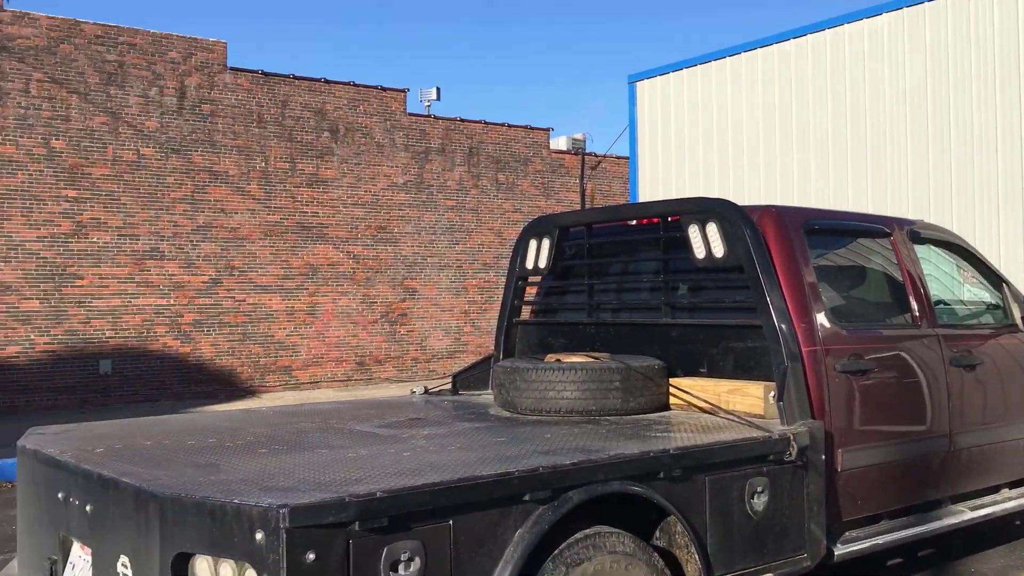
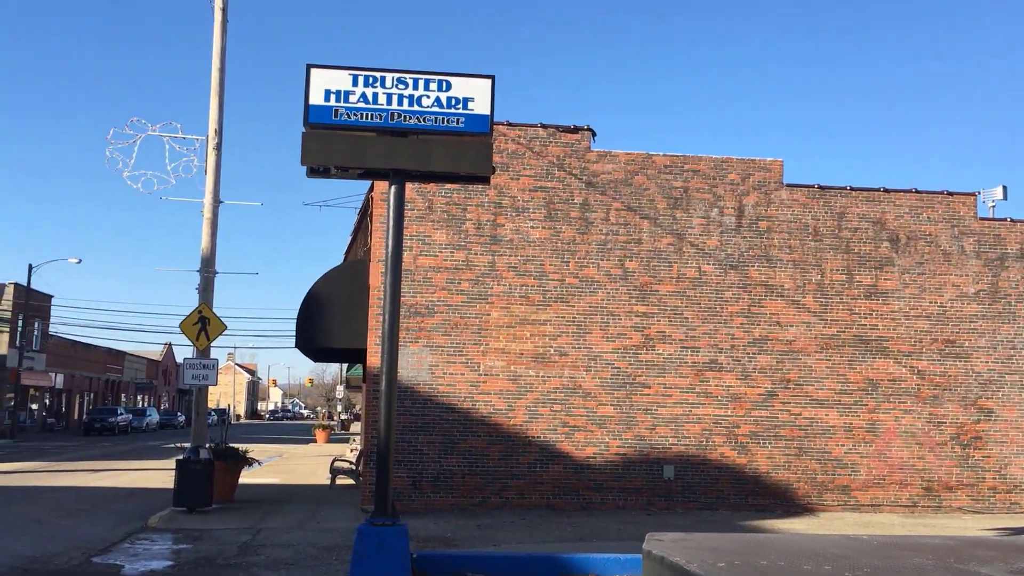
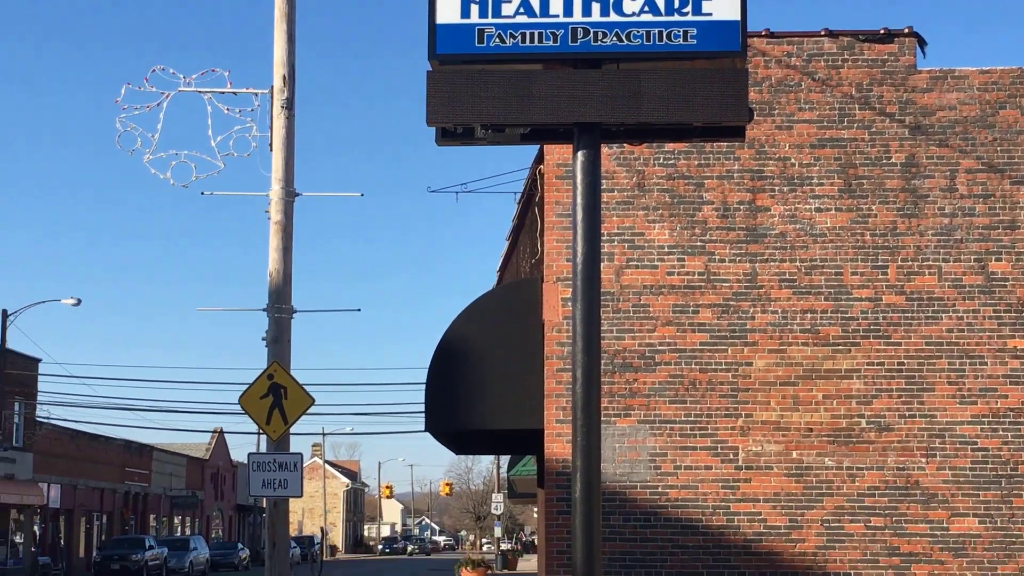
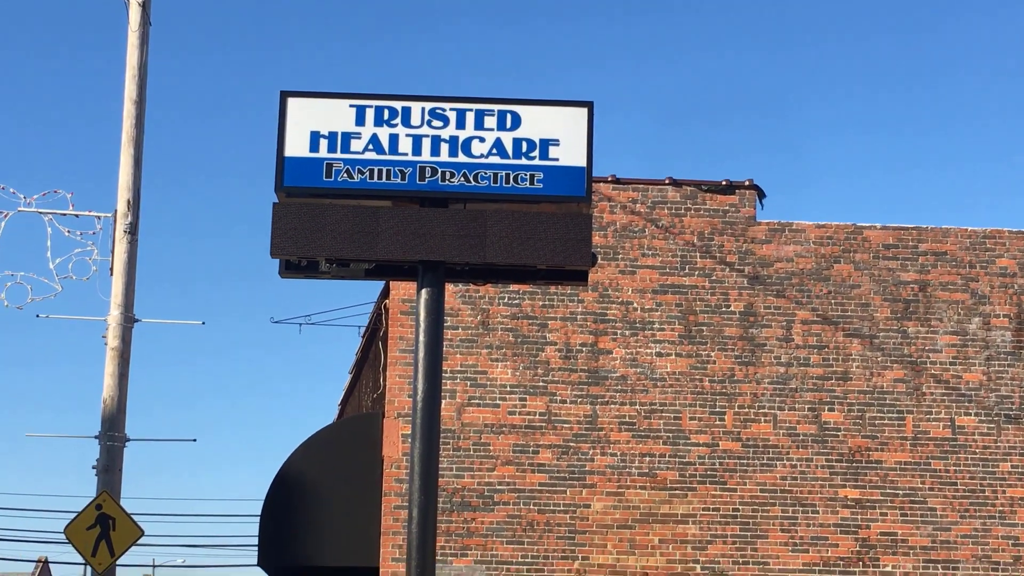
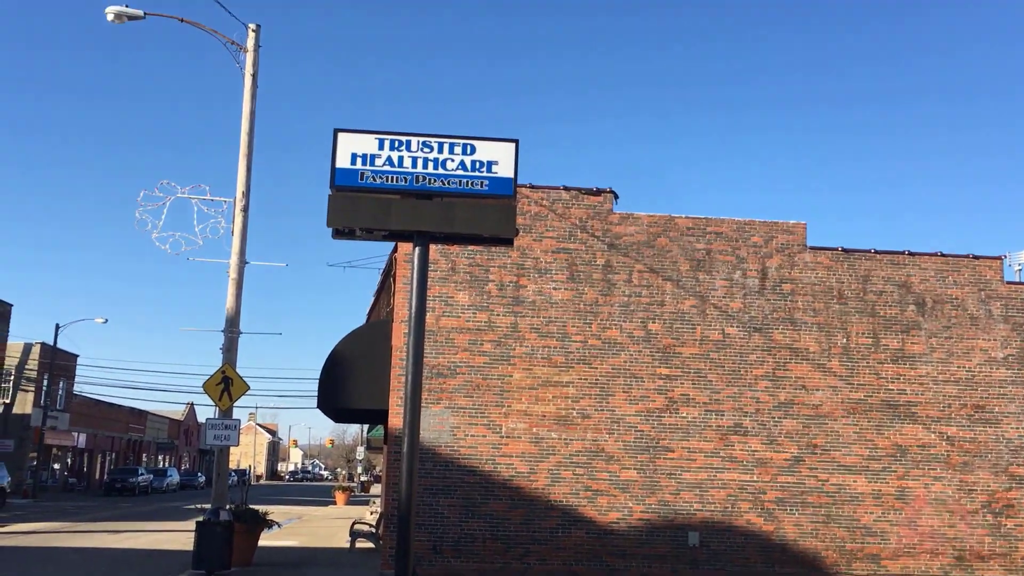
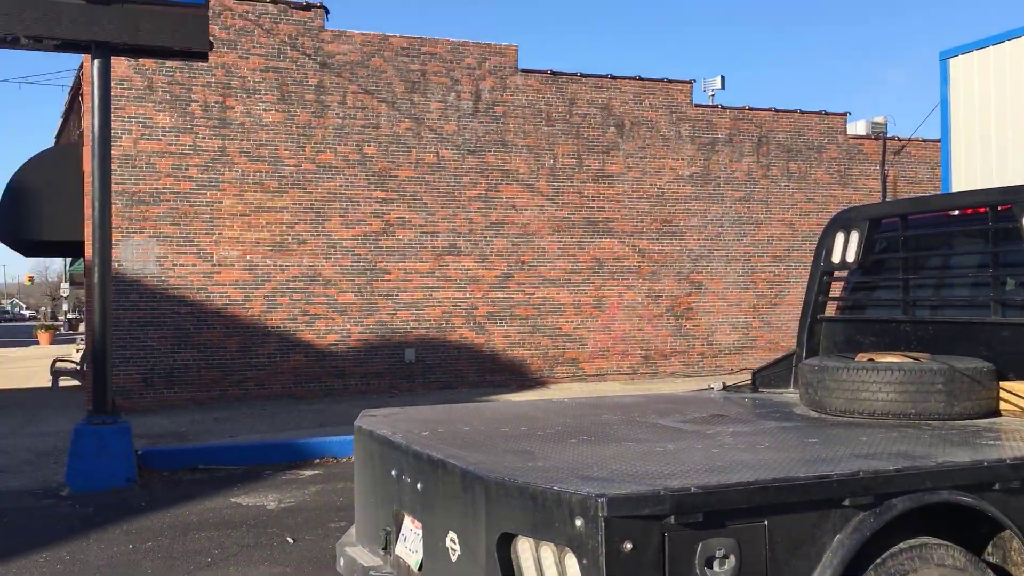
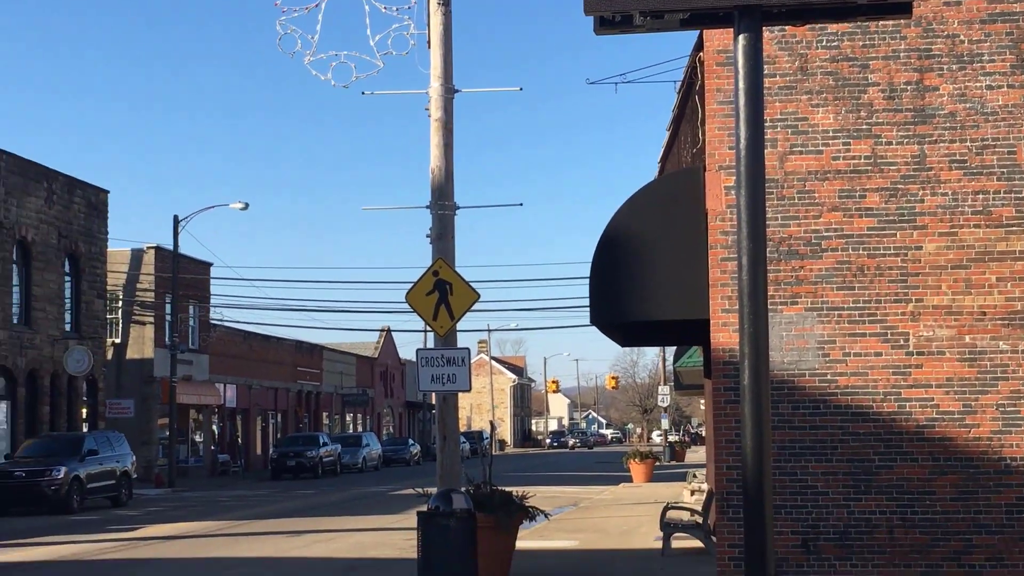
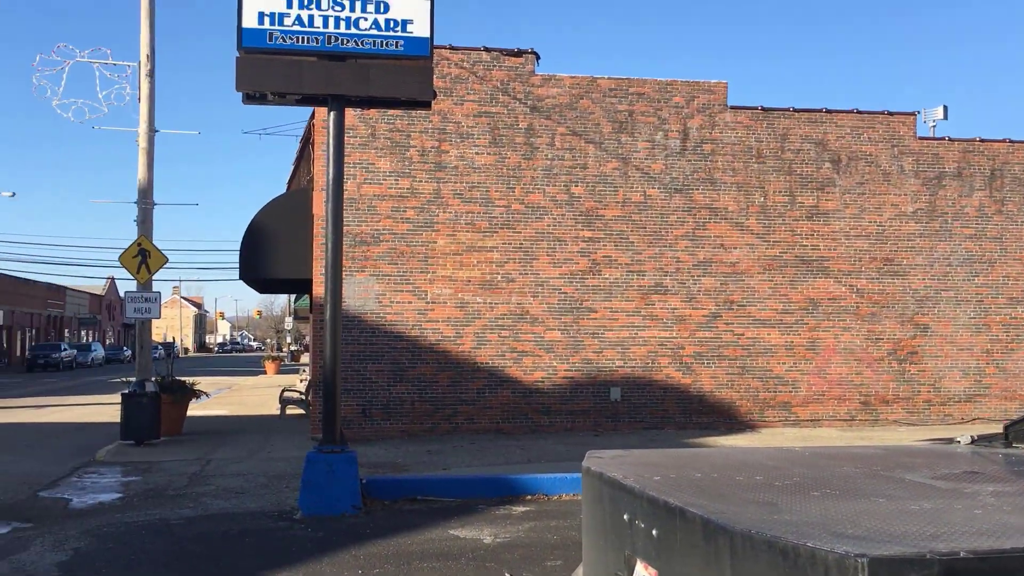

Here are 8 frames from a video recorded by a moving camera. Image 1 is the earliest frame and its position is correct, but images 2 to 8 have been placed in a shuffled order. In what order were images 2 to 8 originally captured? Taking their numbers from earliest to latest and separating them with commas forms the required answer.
6, 8, 2, 5, 4, 3, 7
